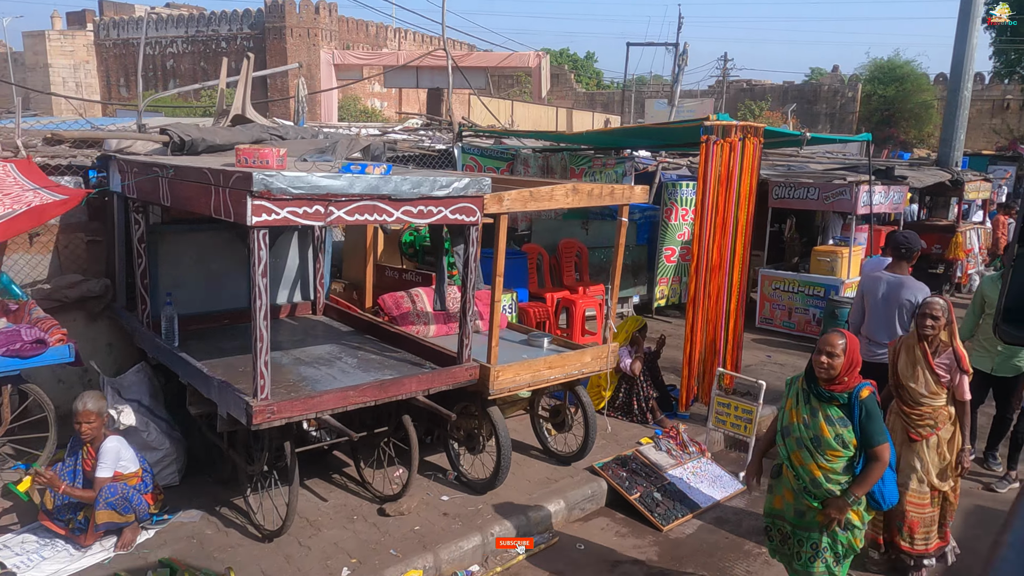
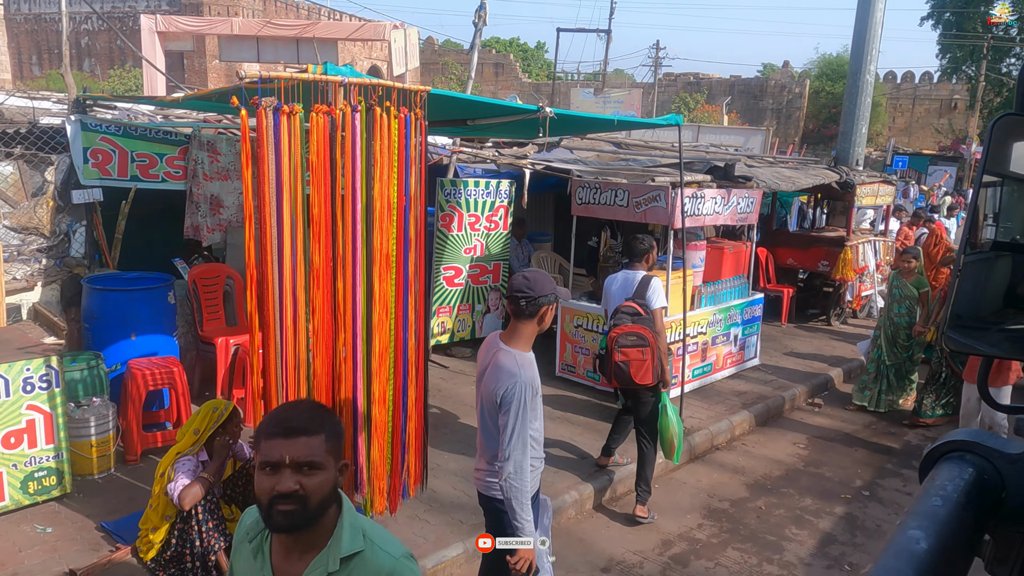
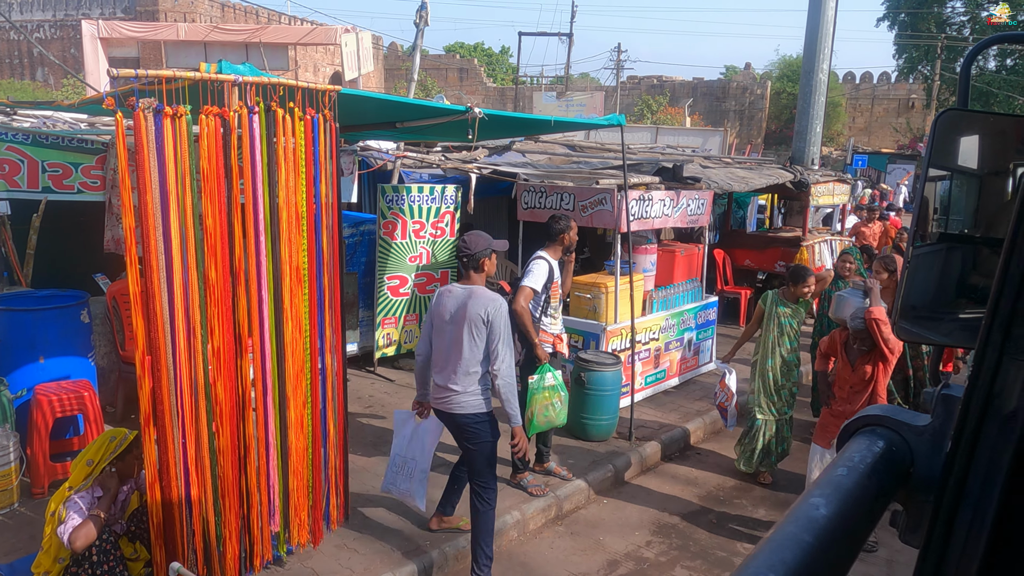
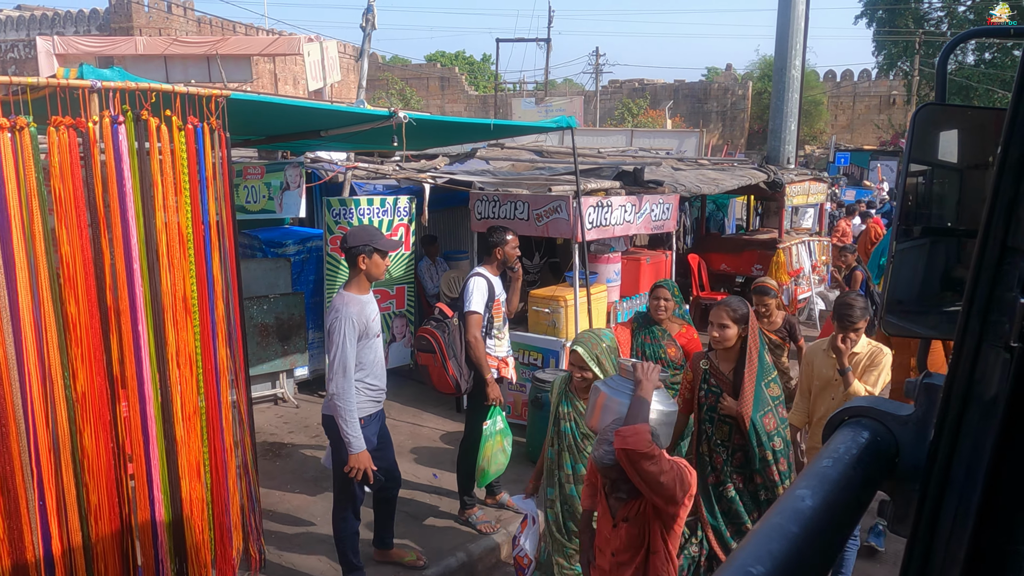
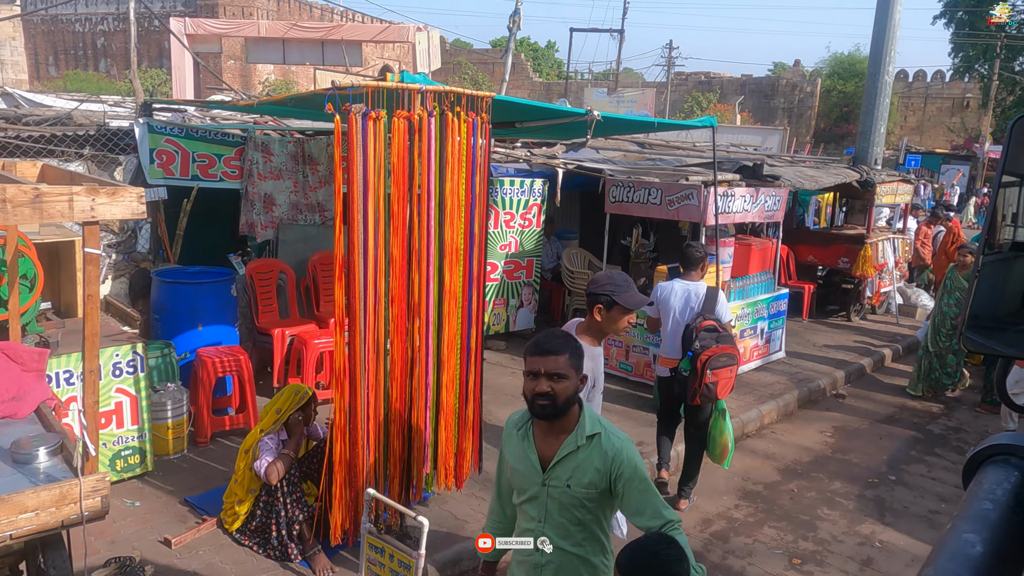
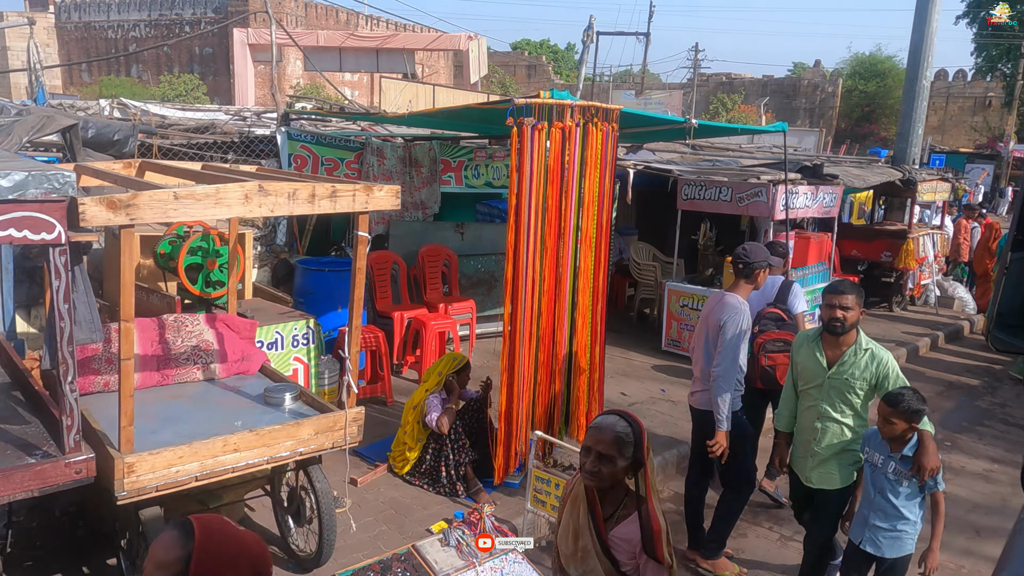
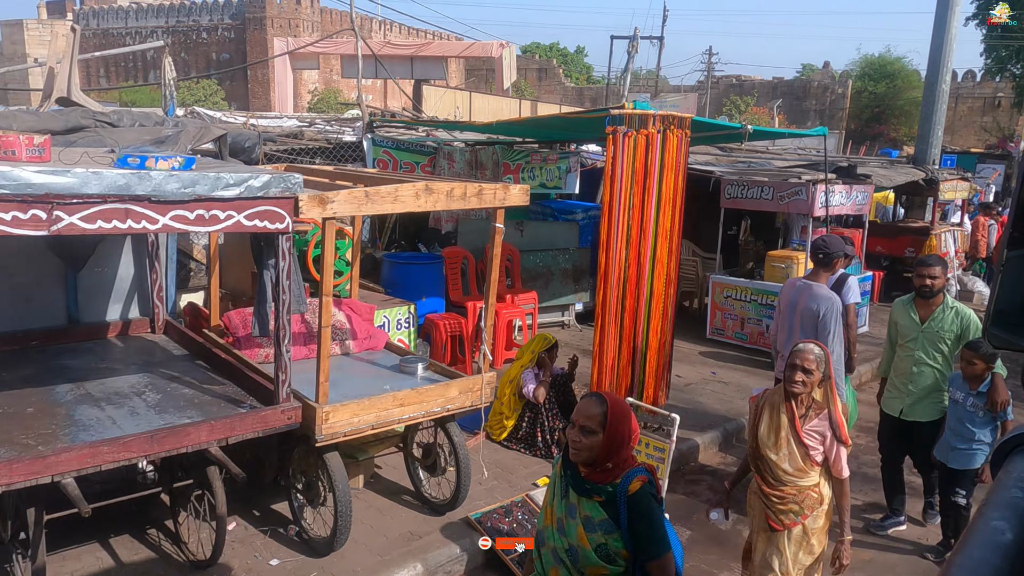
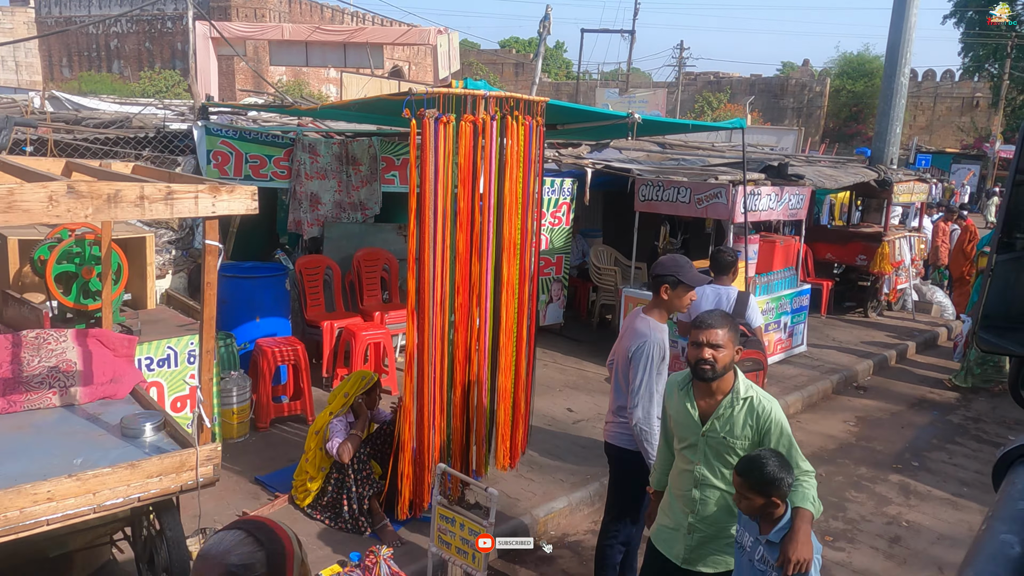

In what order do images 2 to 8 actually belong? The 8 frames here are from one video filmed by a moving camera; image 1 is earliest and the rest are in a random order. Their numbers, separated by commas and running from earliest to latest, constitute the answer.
7, 6, 8, 5, 2, 3, 4
